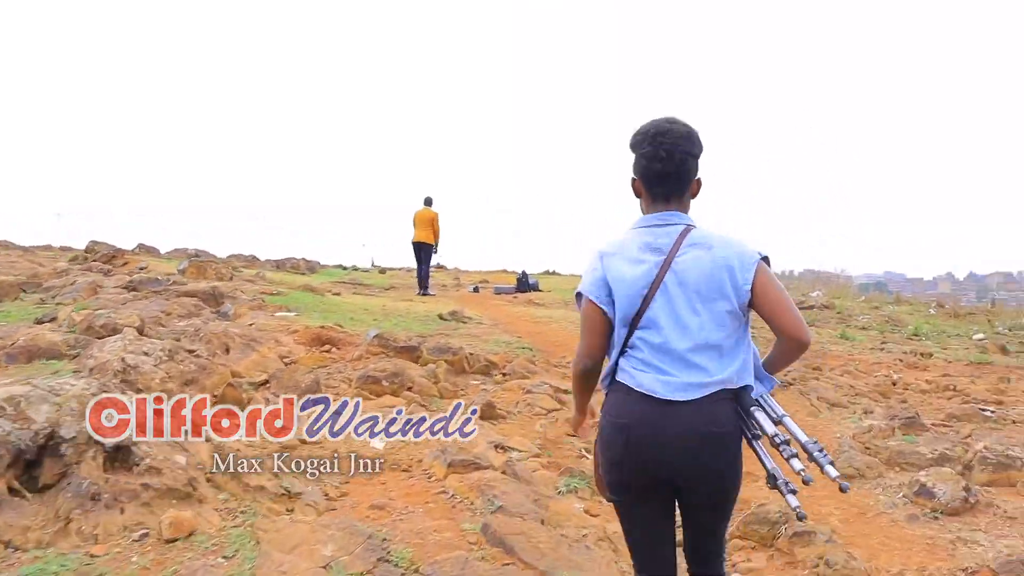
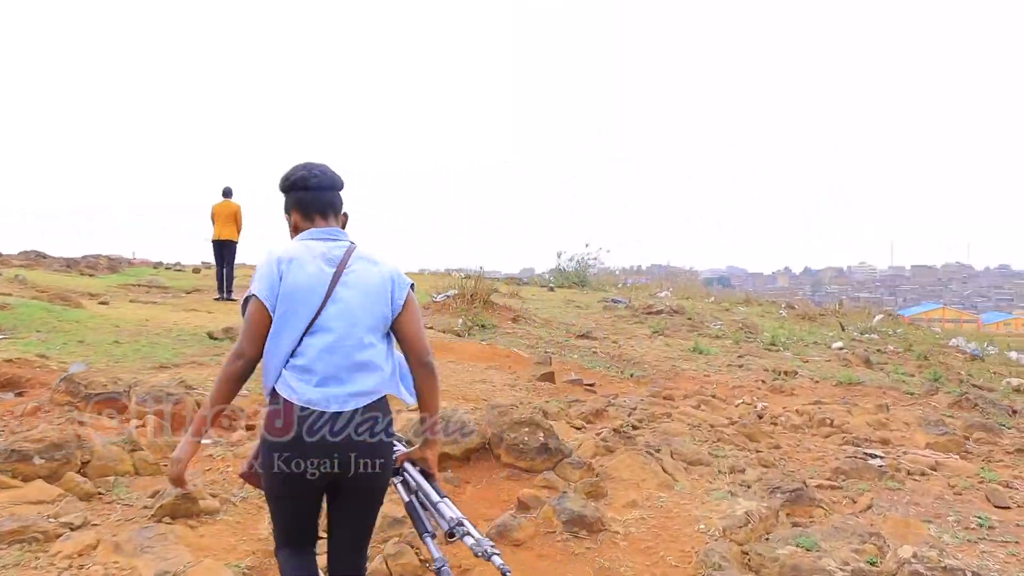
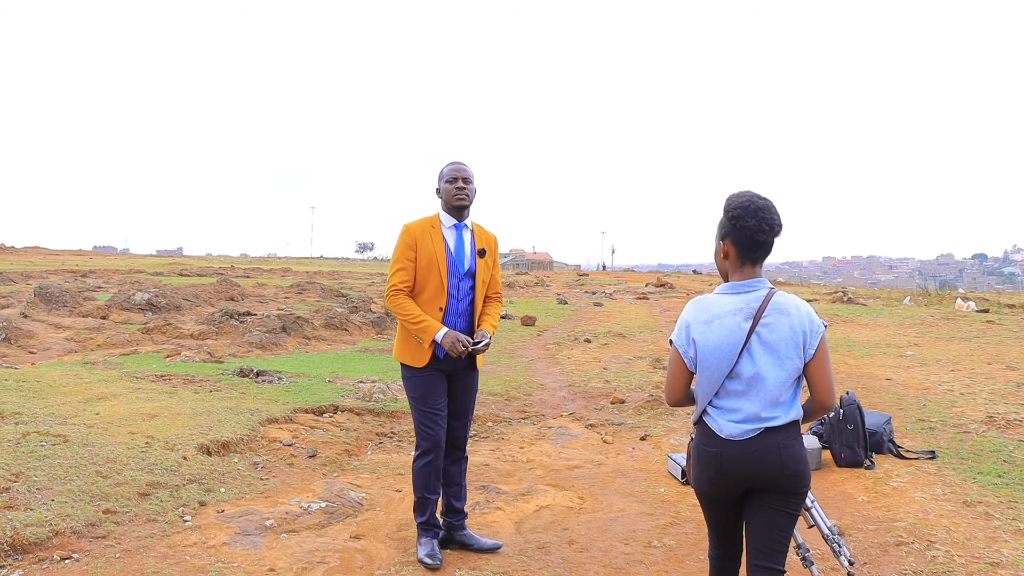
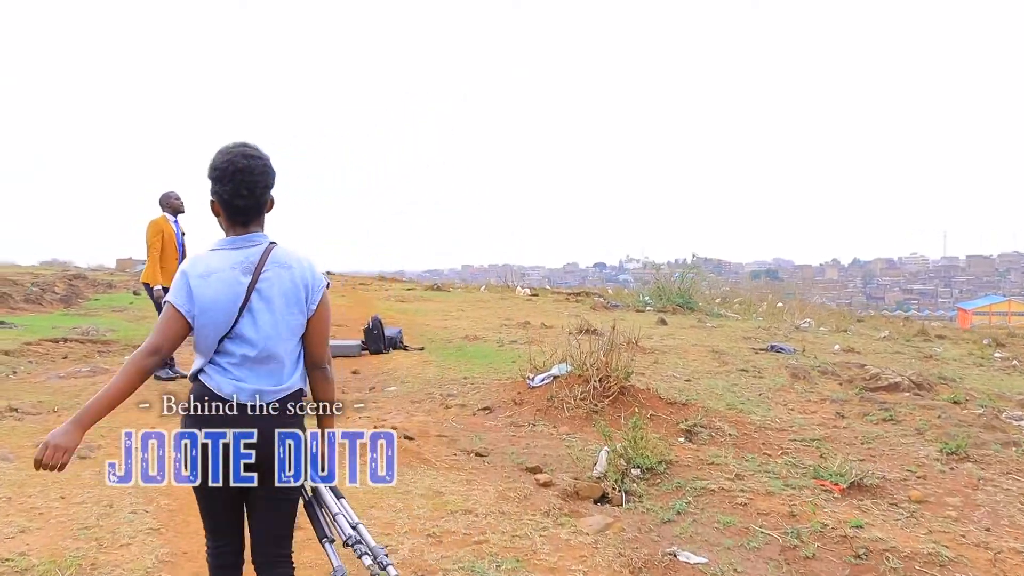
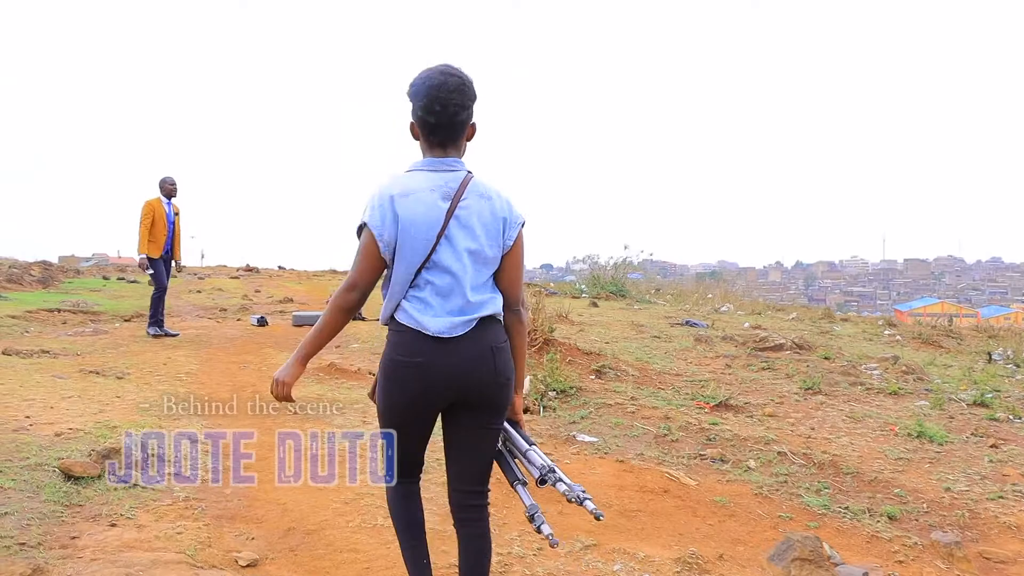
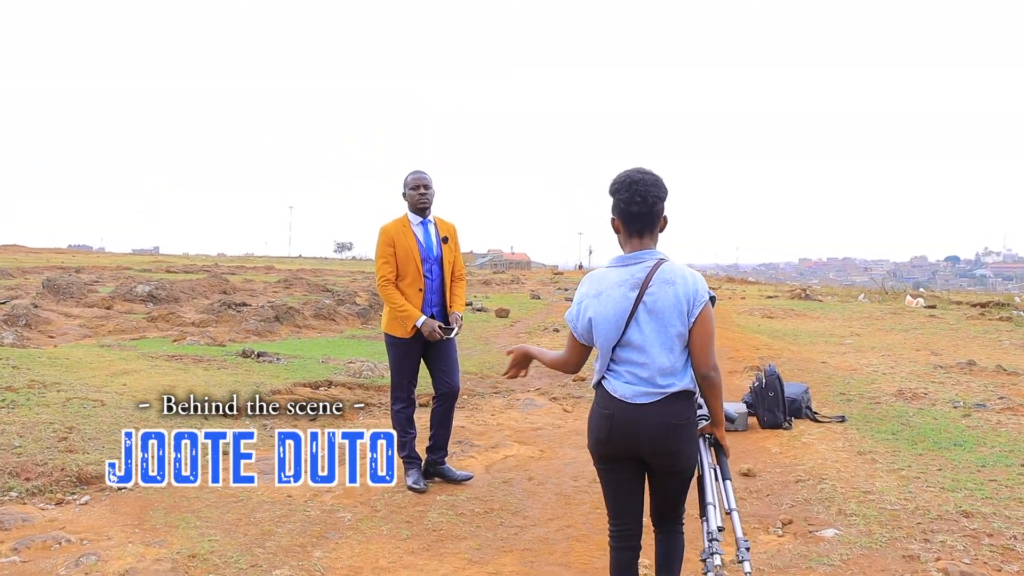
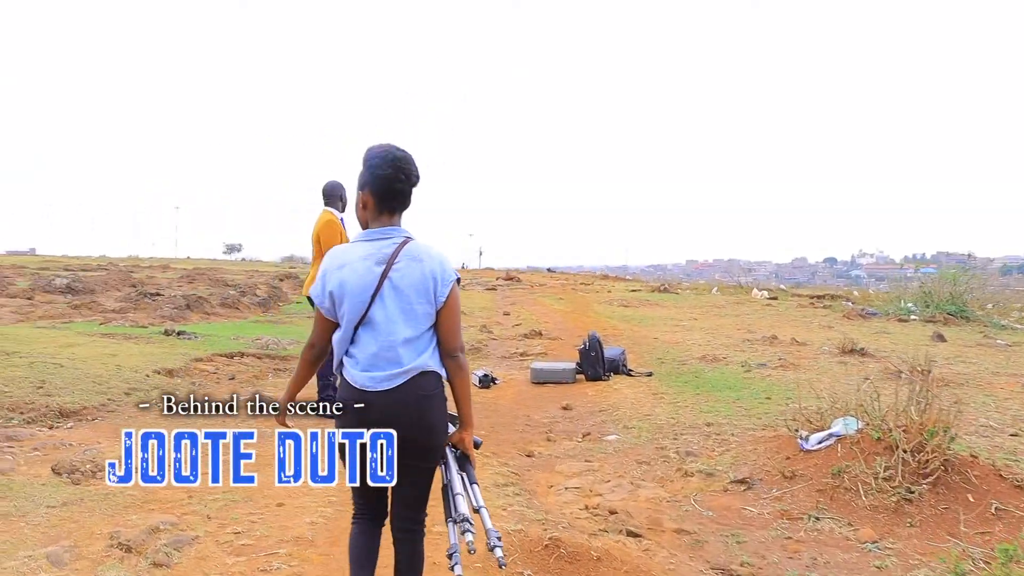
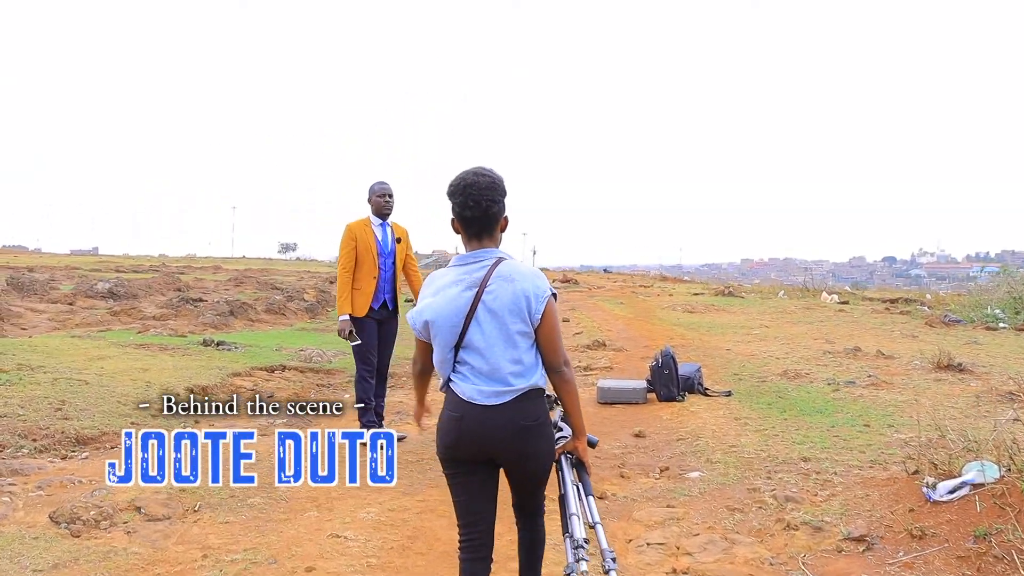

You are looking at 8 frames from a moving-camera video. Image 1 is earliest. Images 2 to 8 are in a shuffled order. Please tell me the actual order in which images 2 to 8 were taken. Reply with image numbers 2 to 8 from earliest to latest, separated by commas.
2, 5, 4, 7, 8, 6, 3
